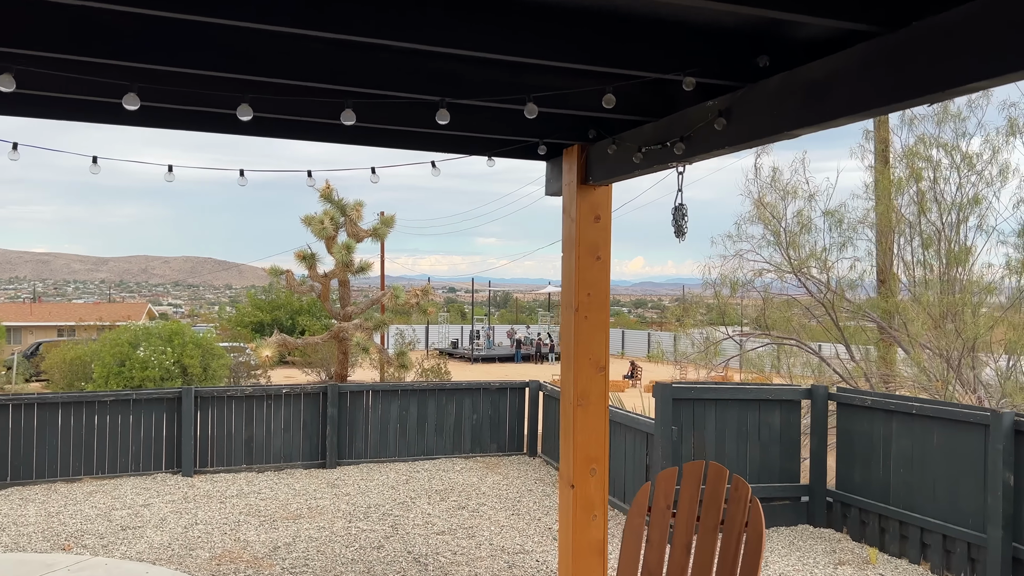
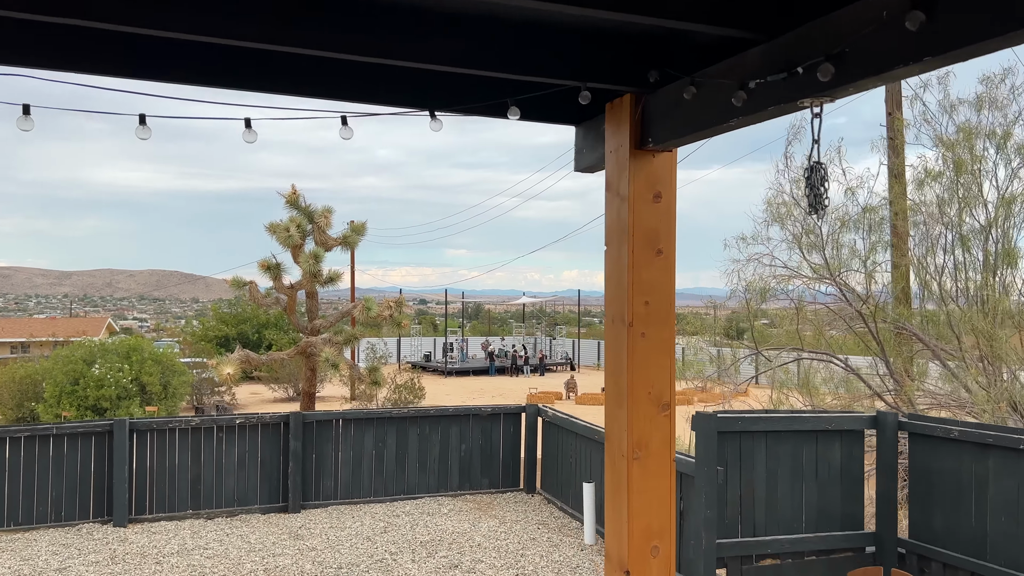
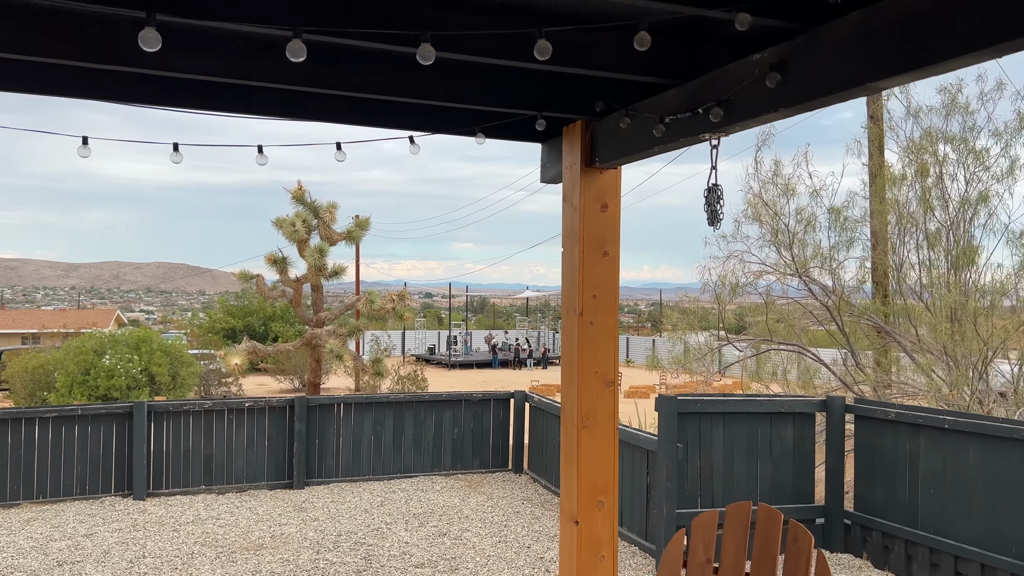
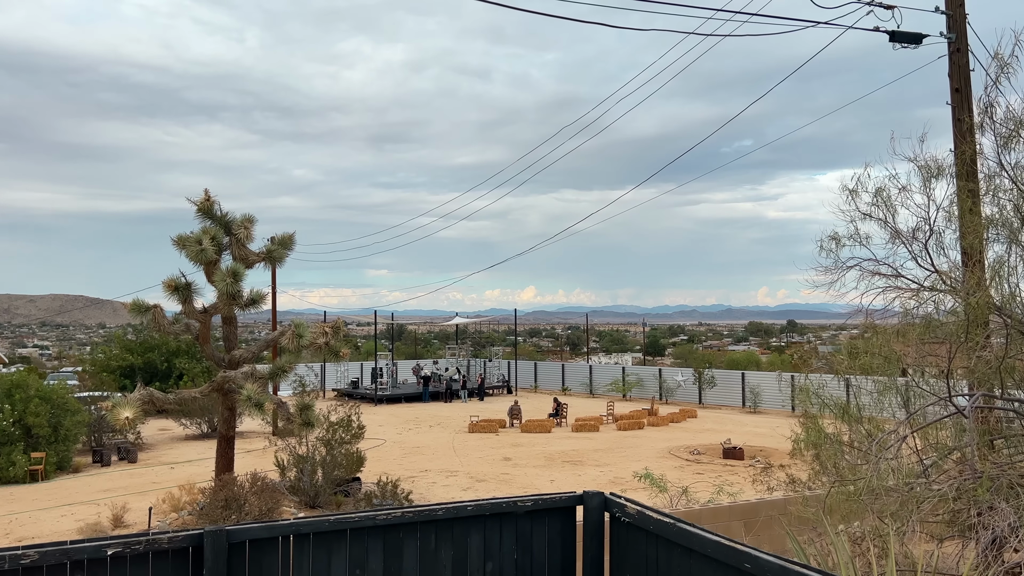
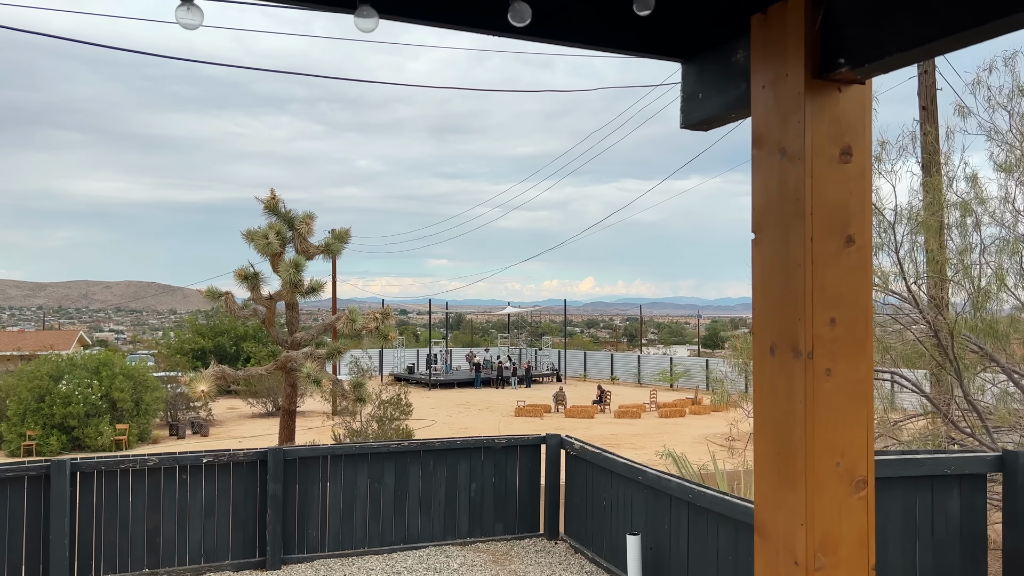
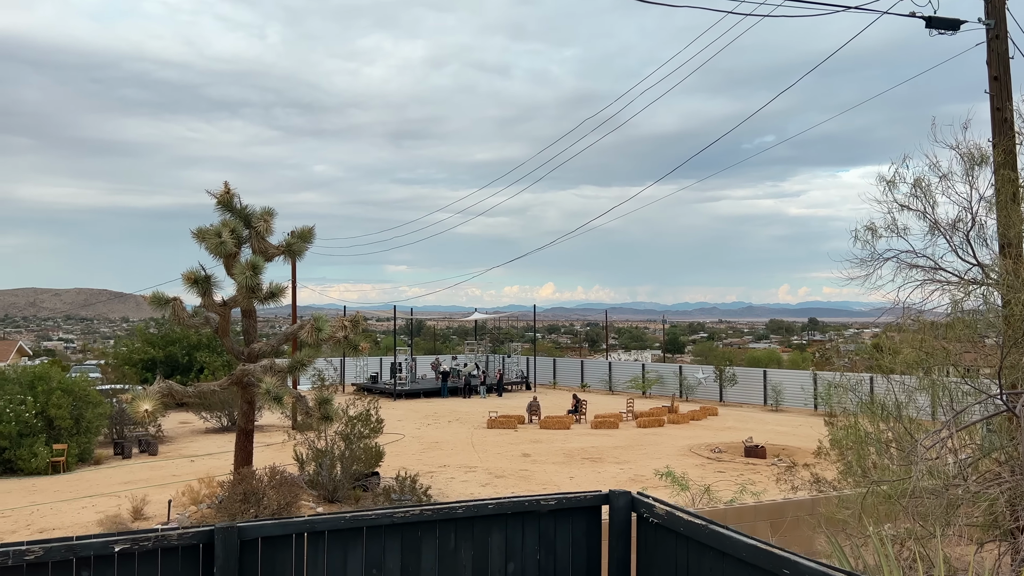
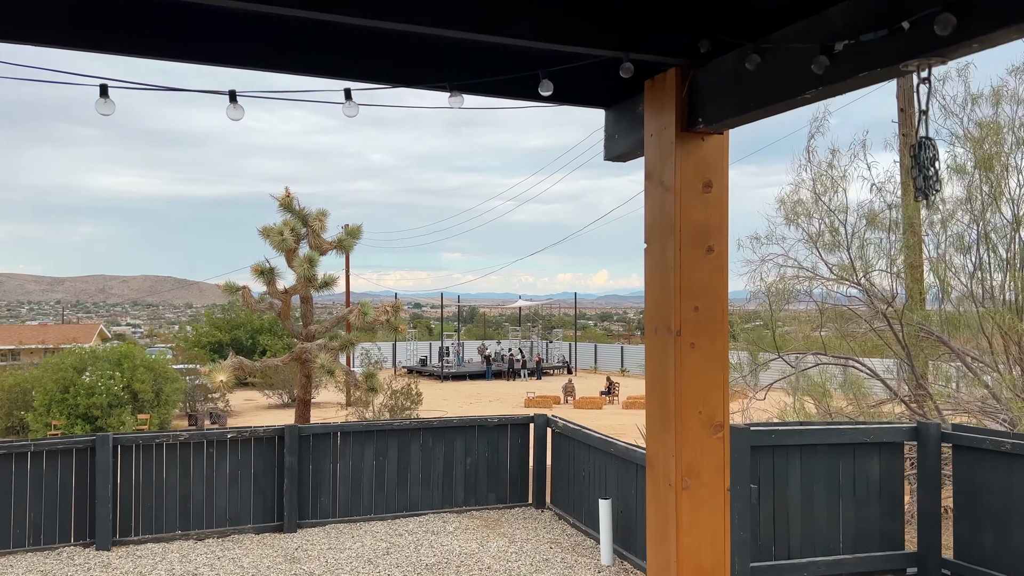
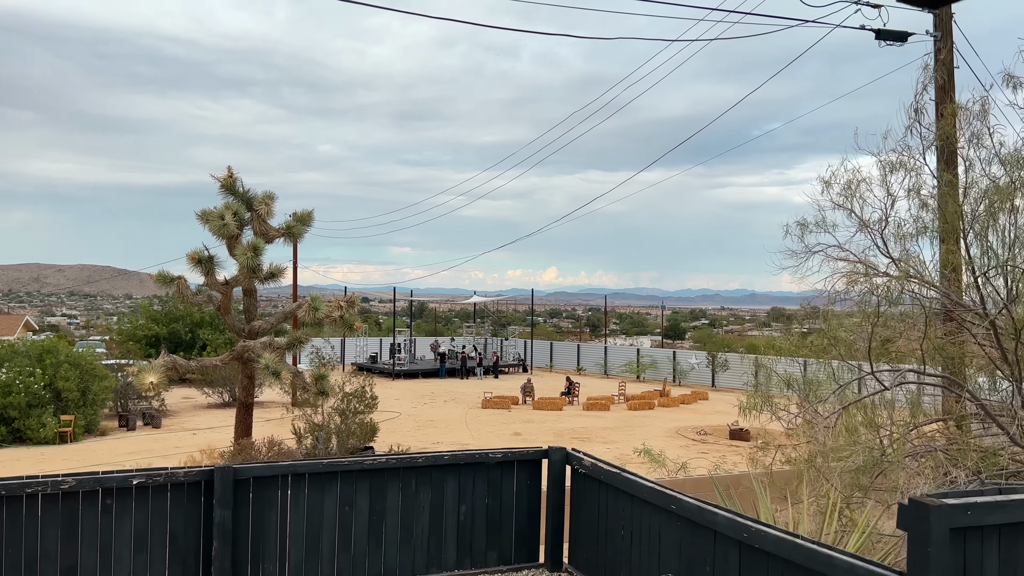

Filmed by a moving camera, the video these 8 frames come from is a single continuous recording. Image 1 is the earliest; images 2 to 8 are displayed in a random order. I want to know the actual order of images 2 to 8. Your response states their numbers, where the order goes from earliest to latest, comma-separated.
3, 2, 7, 5, 8, 4, 6
